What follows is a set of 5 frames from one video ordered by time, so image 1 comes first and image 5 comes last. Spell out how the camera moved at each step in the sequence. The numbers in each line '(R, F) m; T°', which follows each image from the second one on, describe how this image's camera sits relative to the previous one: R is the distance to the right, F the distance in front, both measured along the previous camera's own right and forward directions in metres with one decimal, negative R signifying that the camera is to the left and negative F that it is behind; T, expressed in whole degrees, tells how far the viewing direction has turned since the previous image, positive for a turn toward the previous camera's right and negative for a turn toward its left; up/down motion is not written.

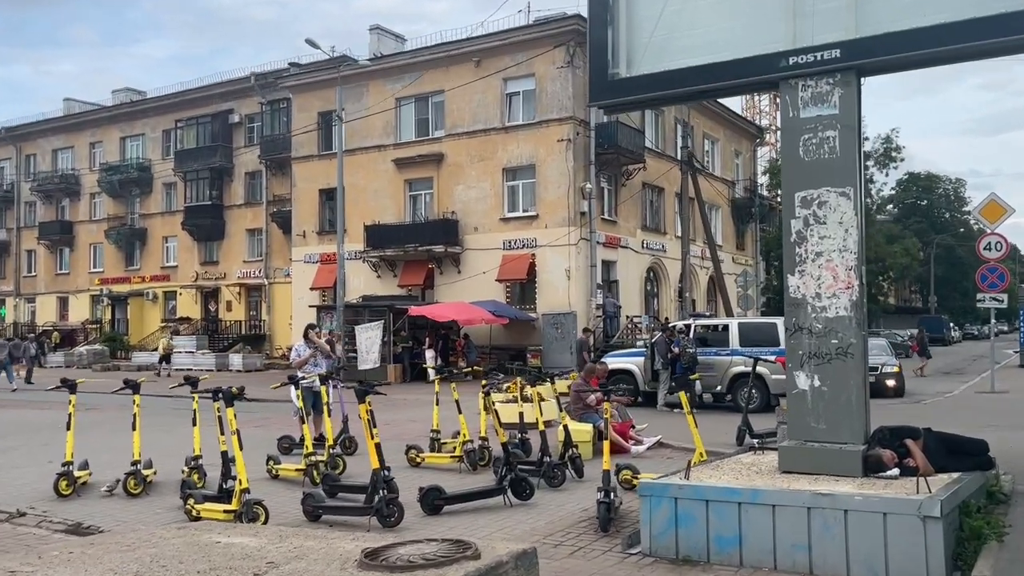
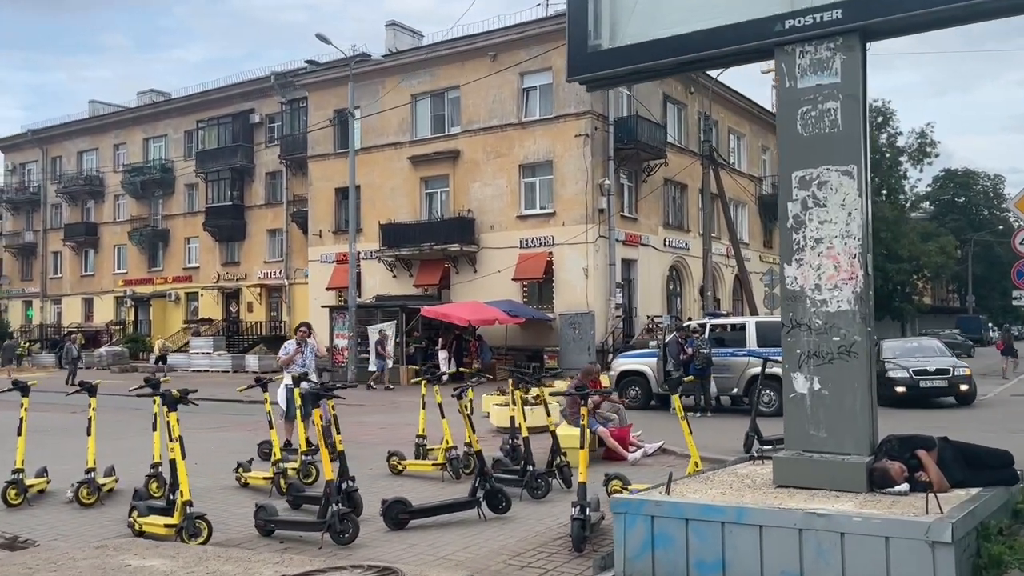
(+0.5, +0.7) m; -2°
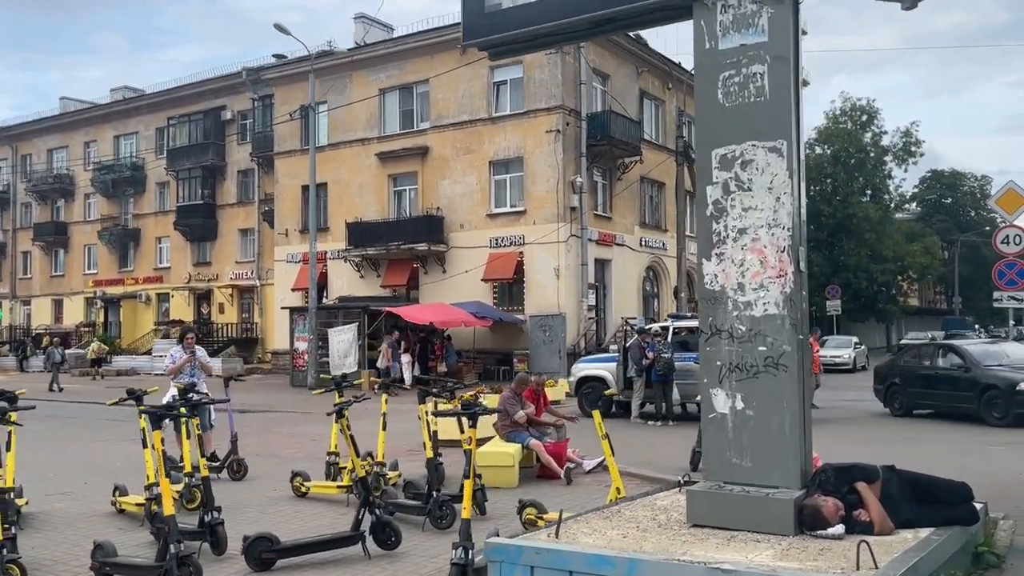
(+0.8, +1.0) m; +1°
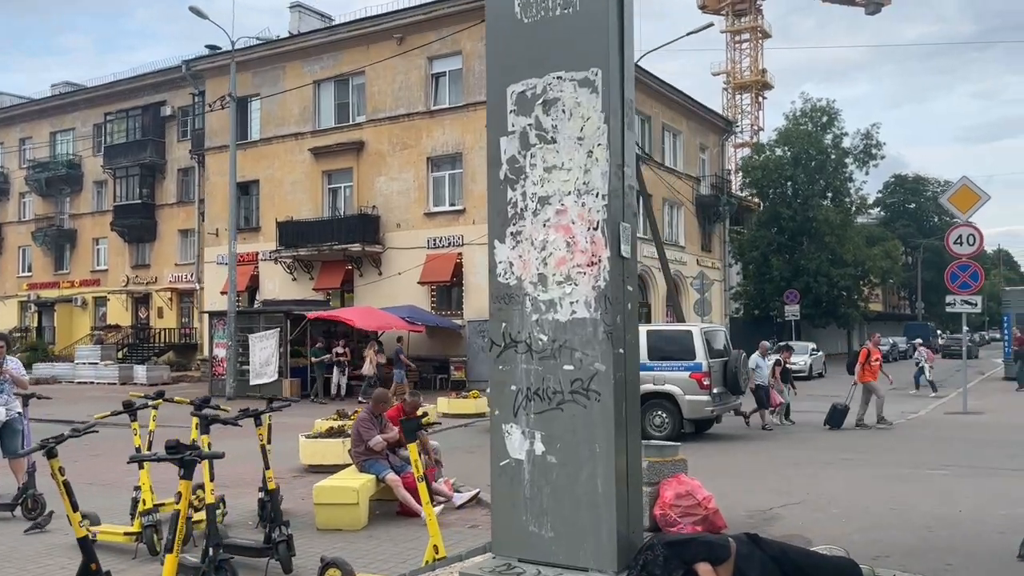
(+1.1, +1.6) m; +2°
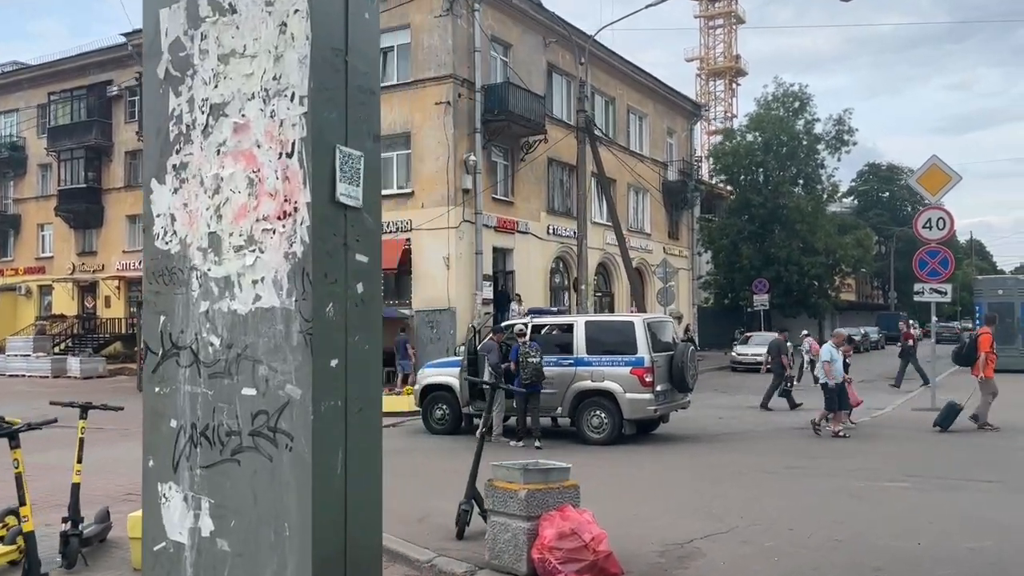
(+0.8, +1.5) m; +1°
